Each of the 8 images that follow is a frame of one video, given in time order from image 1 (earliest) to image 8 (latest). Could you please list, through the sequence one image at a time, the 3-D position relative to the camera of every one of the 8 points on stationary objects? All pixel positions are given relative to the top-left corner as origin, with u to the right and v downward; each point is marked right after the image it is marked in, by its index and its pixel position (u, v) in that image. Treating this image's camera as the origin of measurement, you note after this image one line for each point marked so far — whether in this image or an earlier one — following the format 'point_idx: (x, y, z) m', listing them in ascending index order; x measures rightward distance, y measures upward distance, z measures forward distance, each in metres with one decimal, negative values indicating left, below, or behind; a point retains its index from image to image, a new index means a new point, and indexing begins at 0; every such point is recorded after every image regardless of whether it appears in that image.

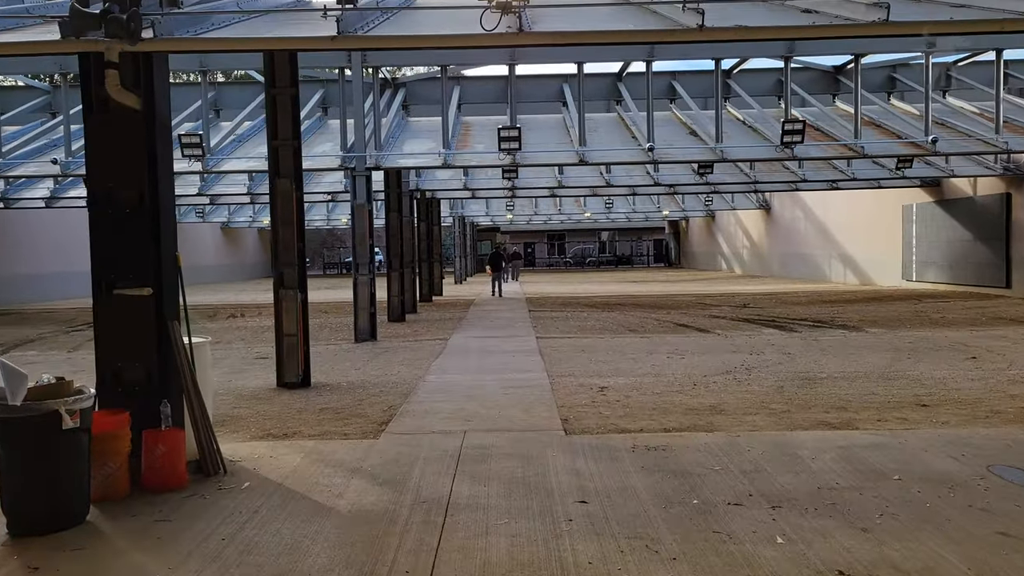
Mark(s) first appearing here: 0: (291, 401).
0: (-2.3, -1.2, +8.9) m
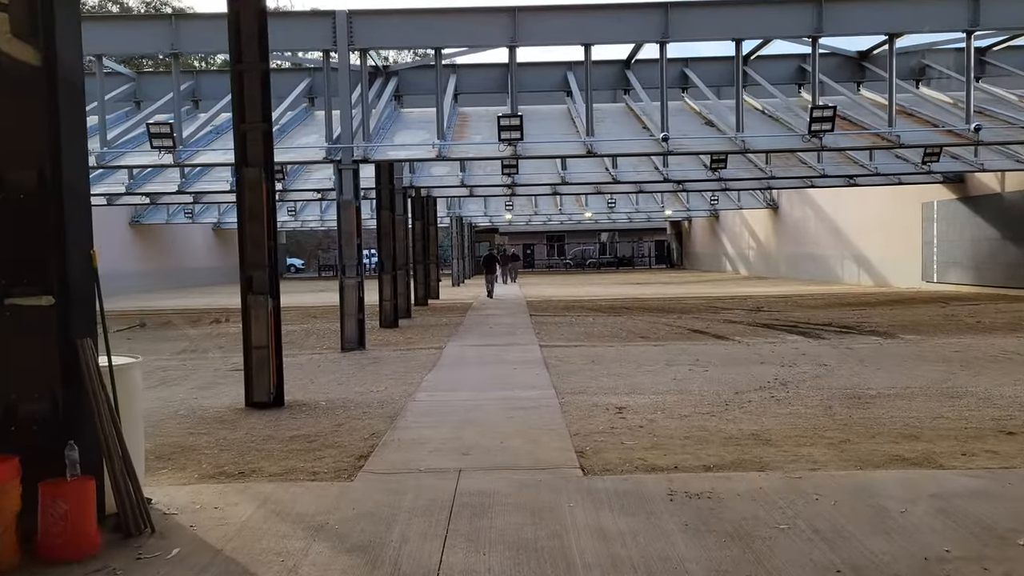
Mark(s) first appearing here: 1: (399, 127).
0: (-2.3, -1.2, +7.6) m
1: (-2.1, +3.0, +16.1) m
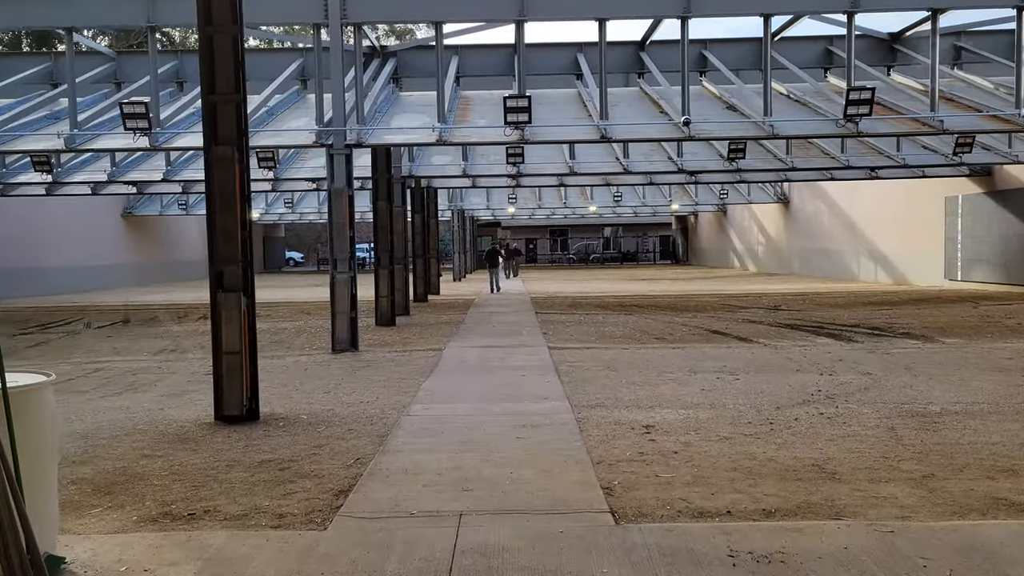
0: (-2.2, -1.2, +6.5) m
1: (-2.0, +3.1, +14.9) m
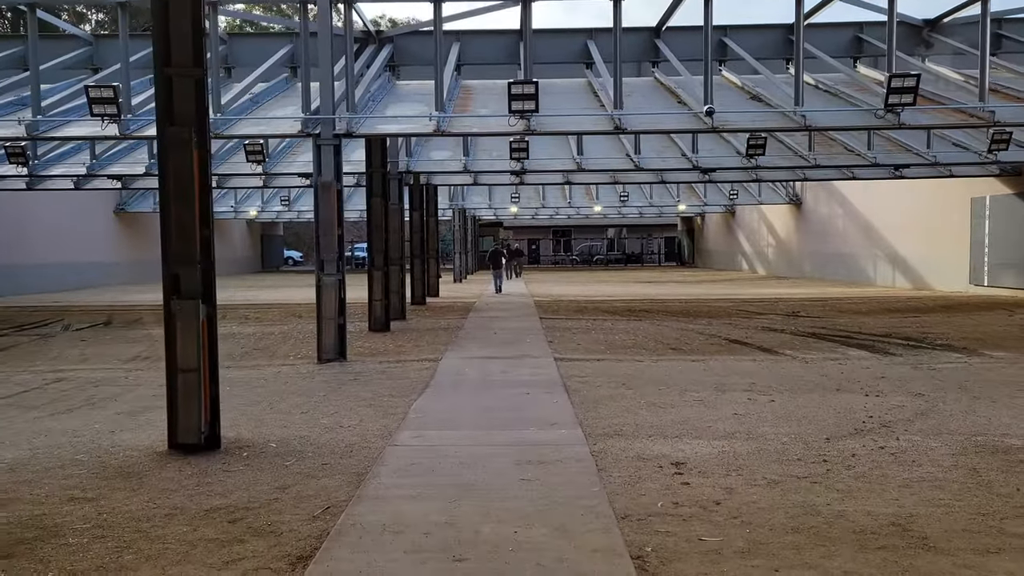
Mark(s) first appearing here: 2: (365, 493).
0: (-2.2, -1.3, +5.4) m
1: (-1.9, +3.1, +13.9) m
2: (-0.9, -1.2, +5.0) m
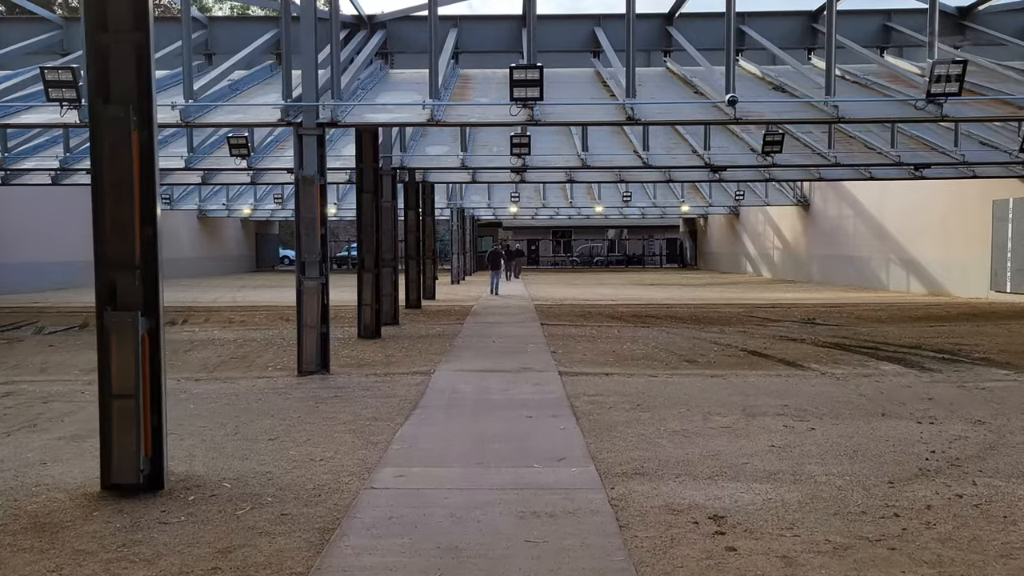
0: (-2.2, -1.3, +4.4) m
1: (-1.9, +3.0, +12.8) m
2: (-0.9, -1.3, +3.9) m
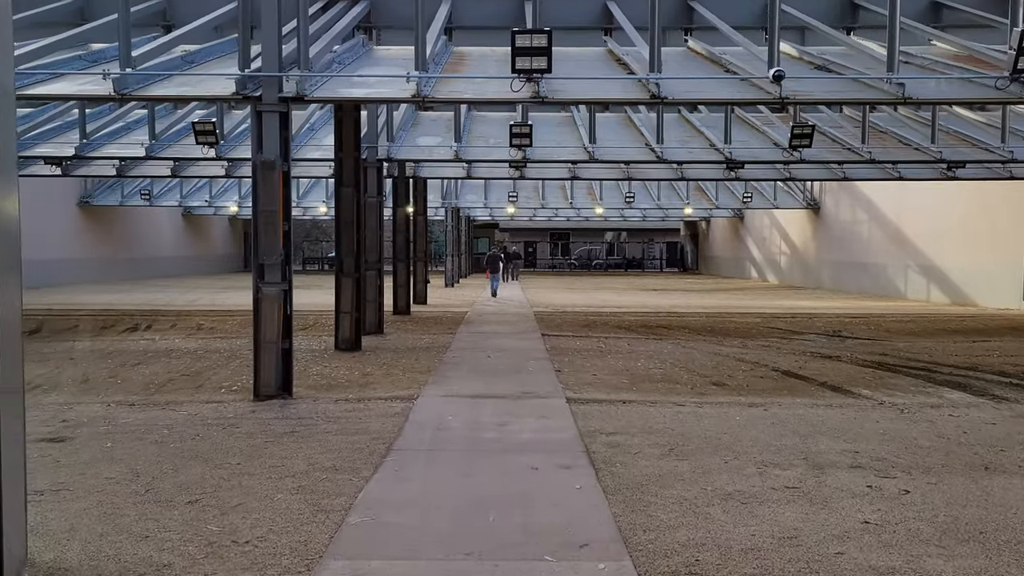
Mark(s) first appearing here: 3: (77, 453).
0: (-2.2, -1.4, +2.7) m
1: (-1.9, +2.9, +11.1) m
2: (-0.8, -1.3, +2.3) m
3: (-3.3, -1.2, +6.4) m
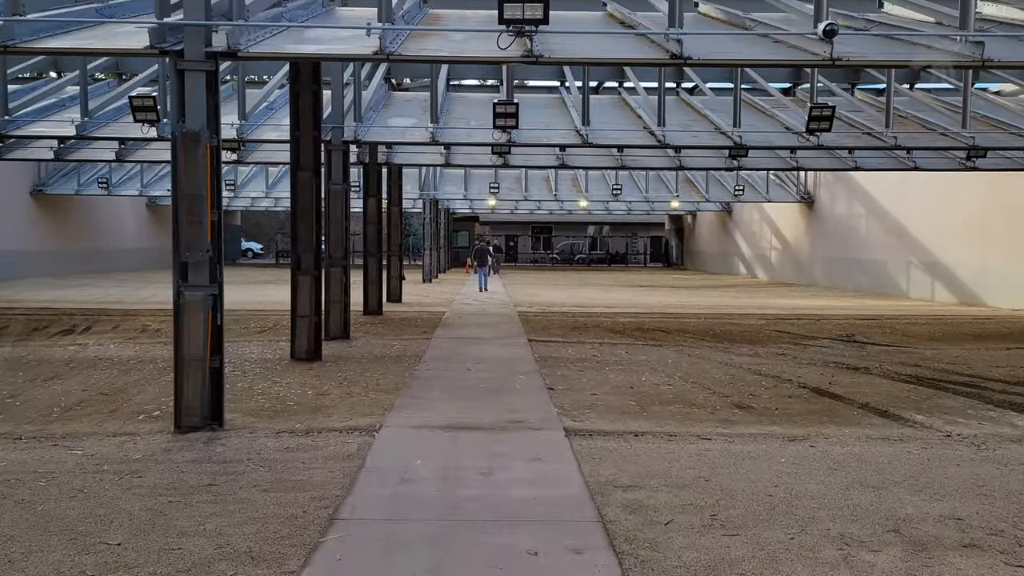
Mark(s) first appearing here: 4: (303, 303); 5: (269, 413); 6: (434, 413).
0: (-2.1, -1.5, +1.0) m
1: (-2.1, +2.9, +9.4) m
2: (-0.8, -1.4, +0.6) m
3: (-3.3, -1.3, +4.6) m
4: (-2.8, -0.2, +11.3) m
5: (-2.2, -1.1, +7.6) m
6: (-0.7, -1.1, +7.4) m
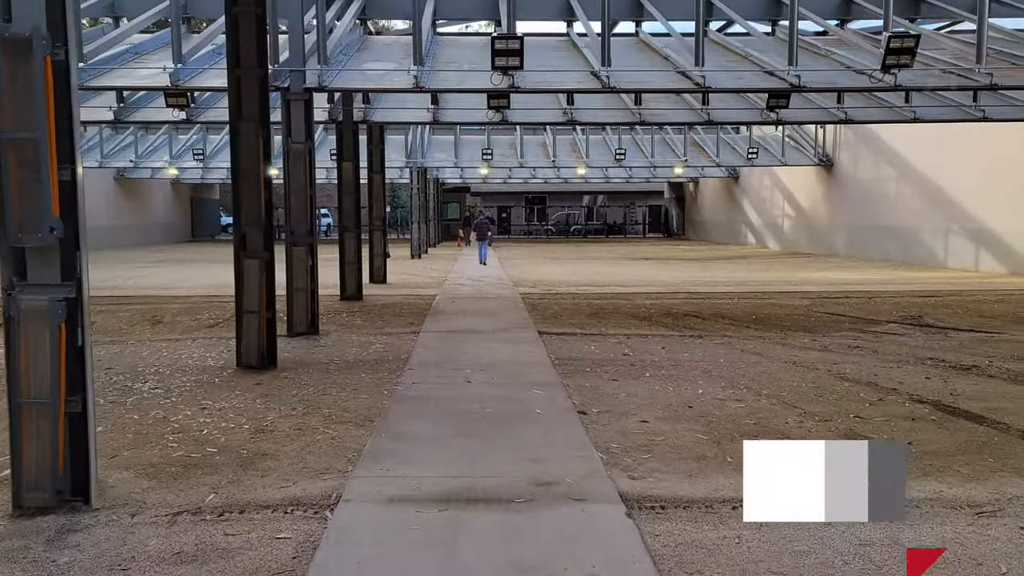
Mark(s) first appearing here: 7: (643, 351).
0: (-1.9, -1.6, -1.5) m
1: (-2.0, +3.0, +6.8) m
2: (-0.6, -1.6, -1.9) m
3: (-3.1, -1.4, +2.2) m
4: (-2.7, 0.0, +8.8) m
5: (-2.0, -1.1, +5.1) m
6: (-0.5, -1.0, +4.9) m
7: (+1.4, -0.7, +9.4) m
